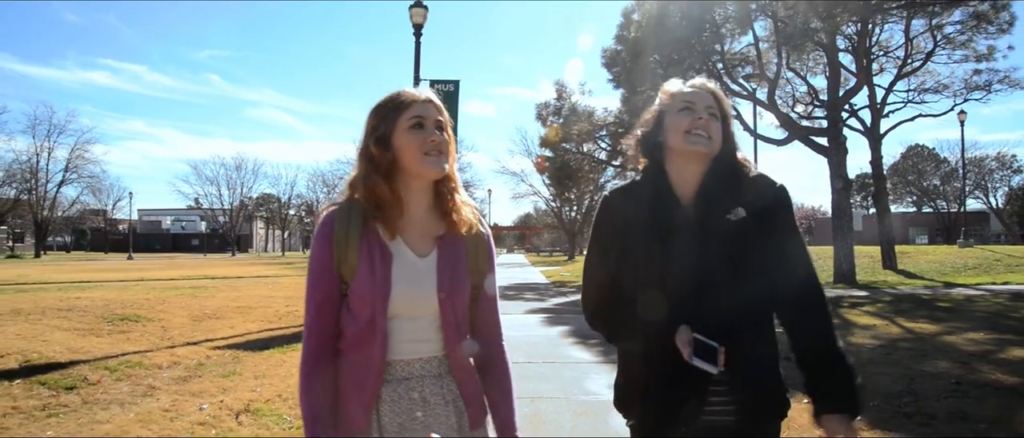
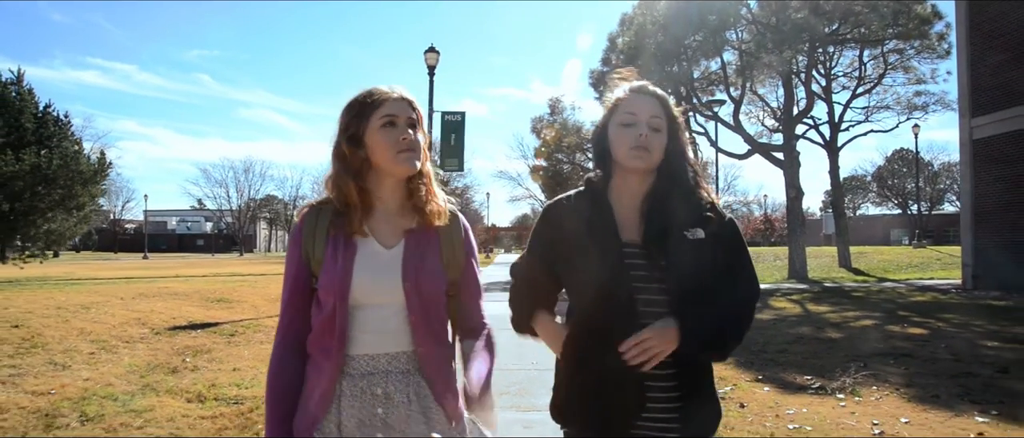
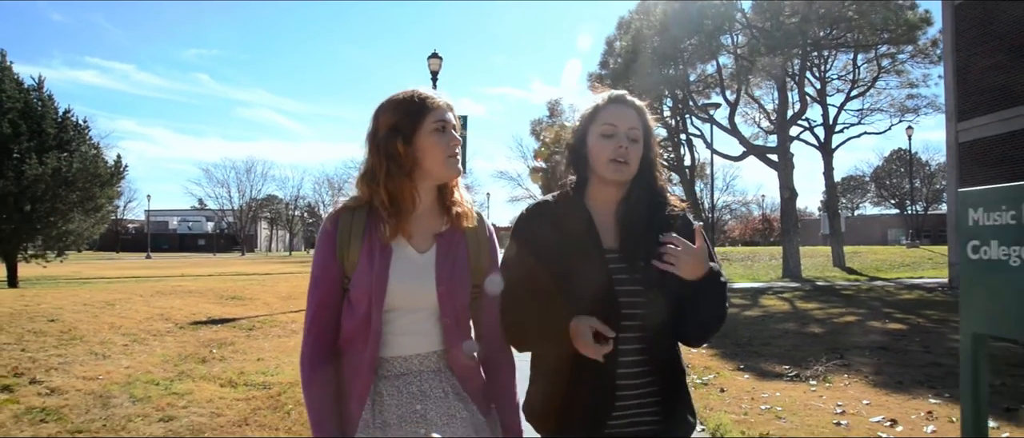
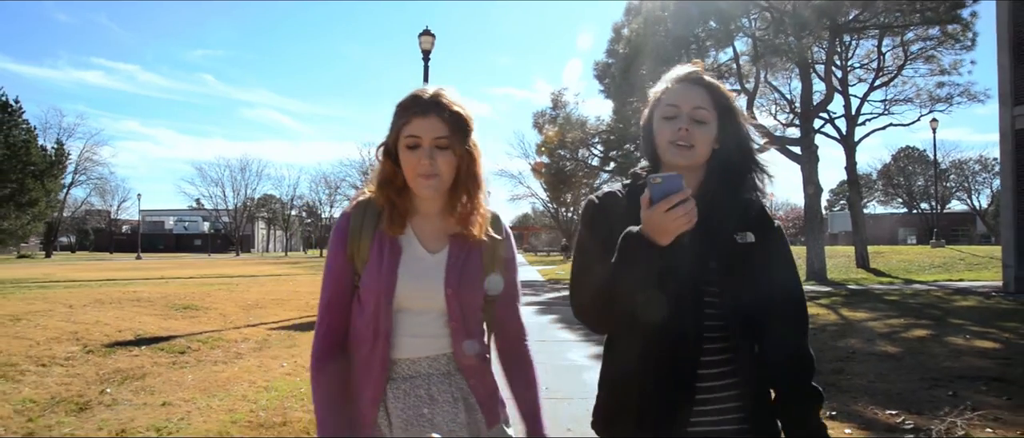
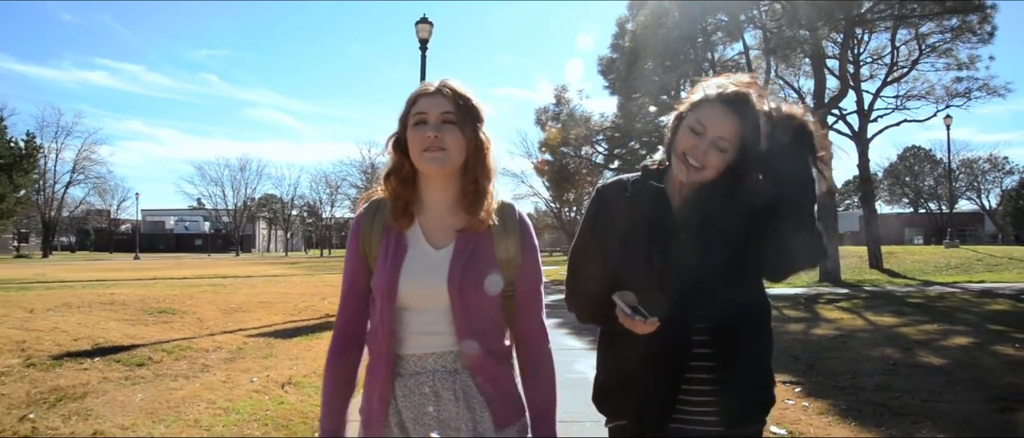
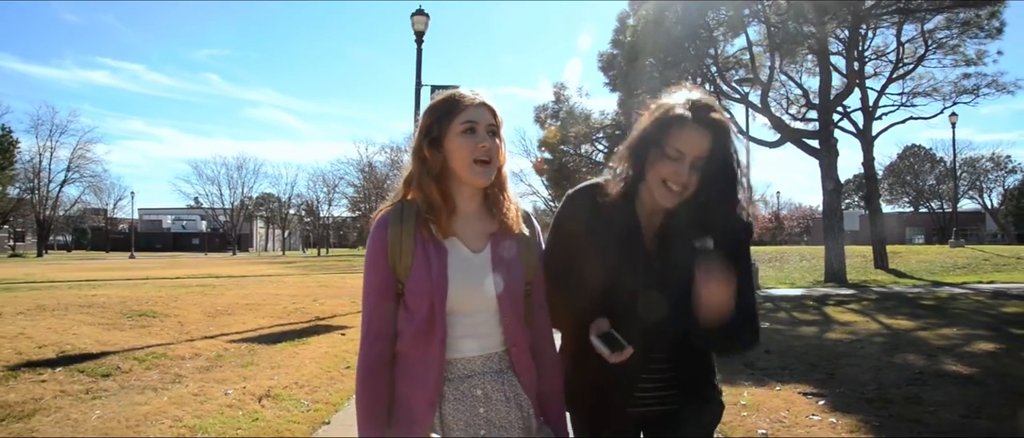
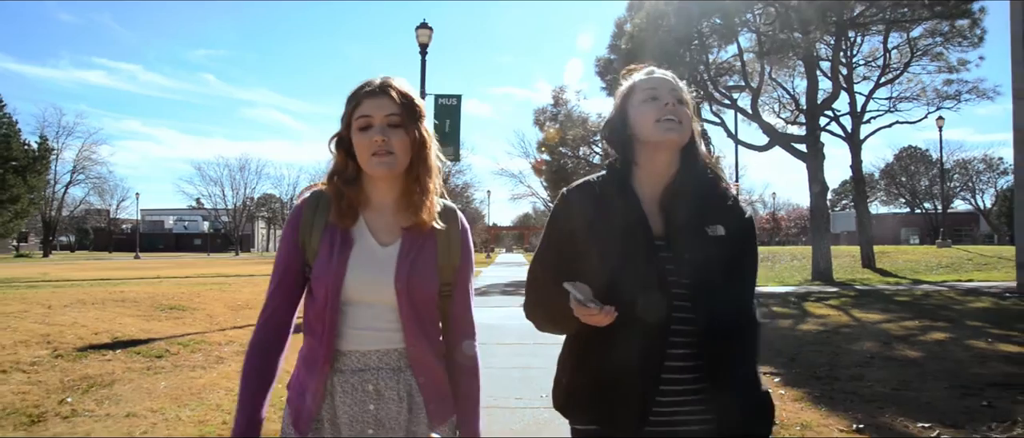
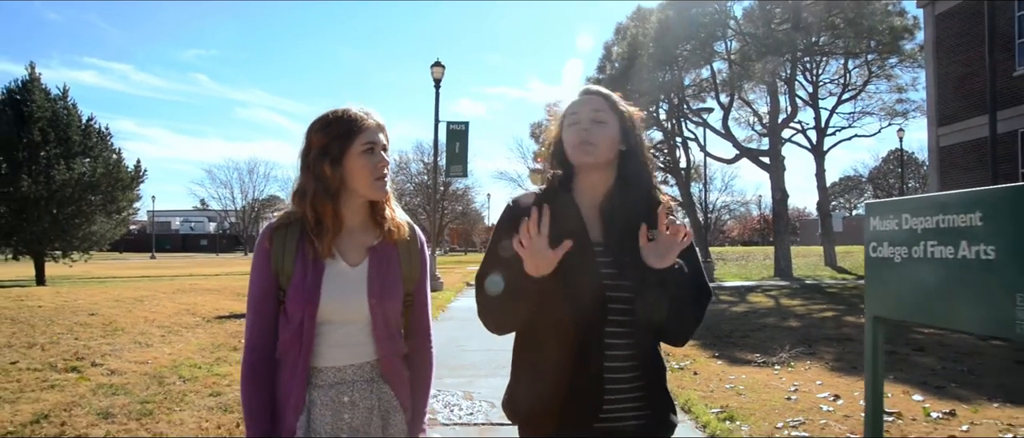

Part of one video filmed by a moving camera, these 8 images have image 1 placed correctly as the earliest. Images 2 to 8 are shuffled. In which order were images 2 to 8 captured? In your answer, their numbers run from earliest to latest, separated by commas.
6, 5, 7, 4, 2, 3, 8
